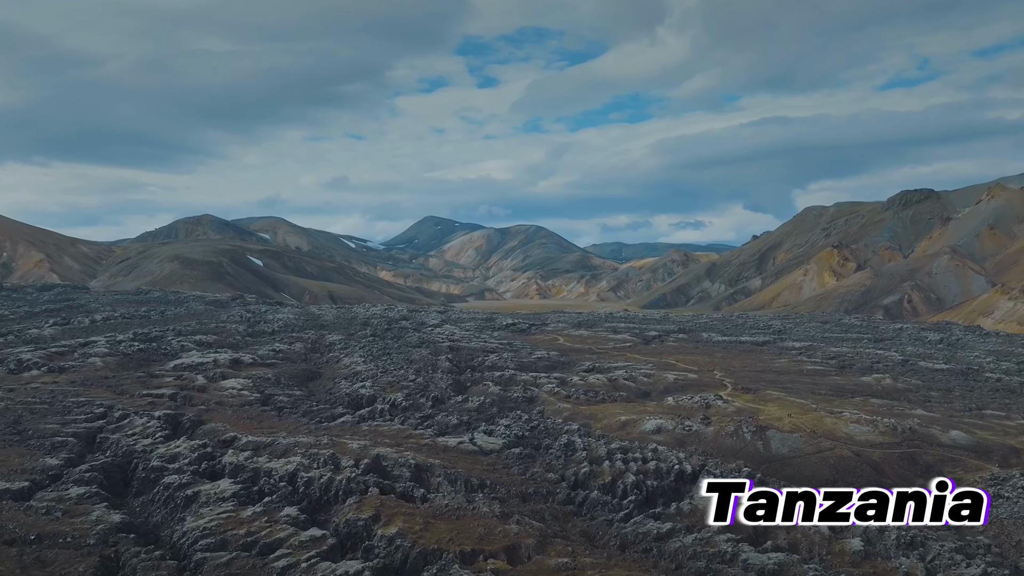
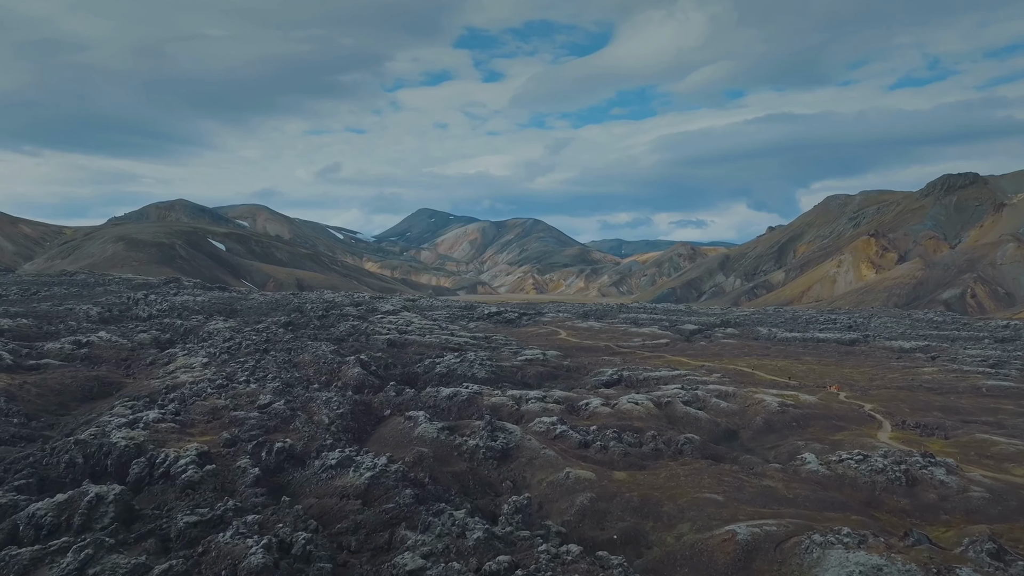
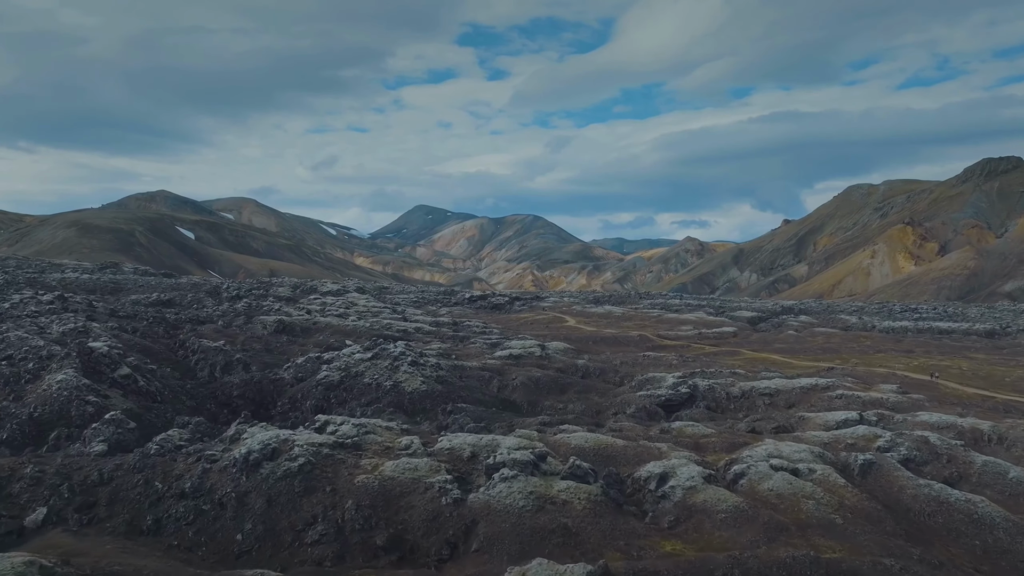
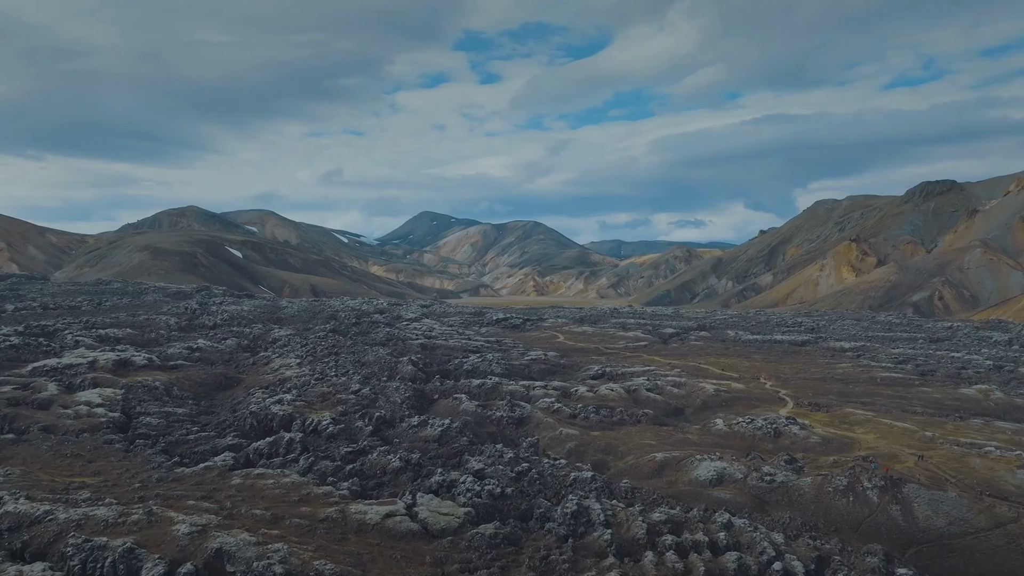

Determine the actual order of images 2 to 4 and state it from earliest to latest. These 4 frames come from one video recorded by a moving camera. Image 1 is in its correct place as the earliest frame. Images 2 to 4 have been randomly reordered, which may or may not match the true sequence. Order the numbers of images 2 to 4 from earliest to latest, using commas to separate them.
4, 2, 3
